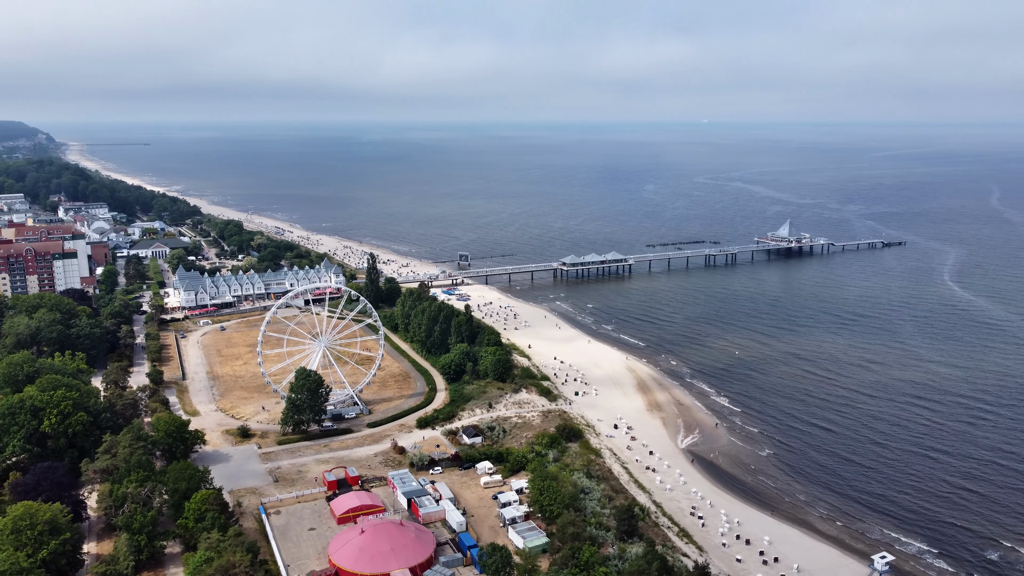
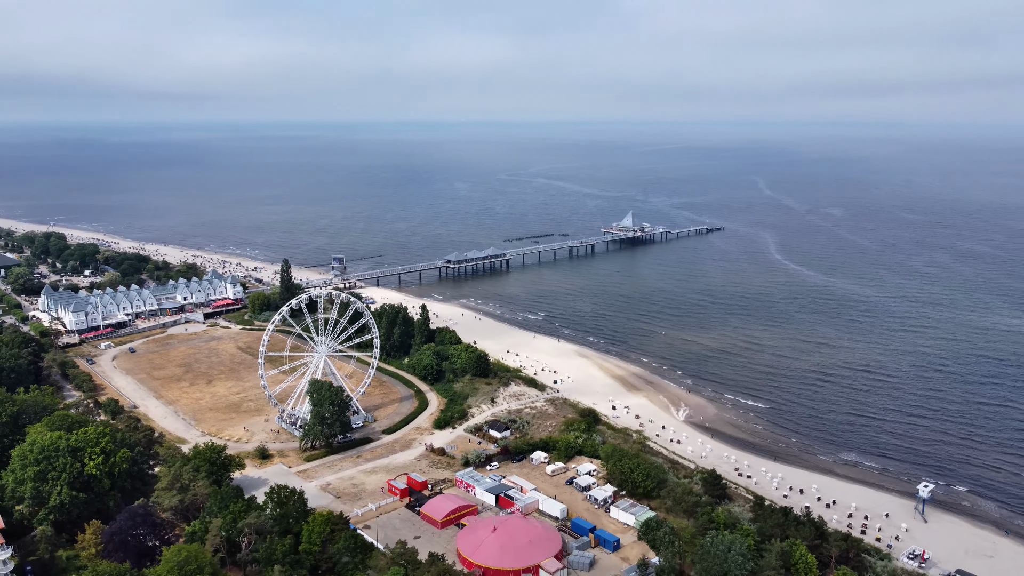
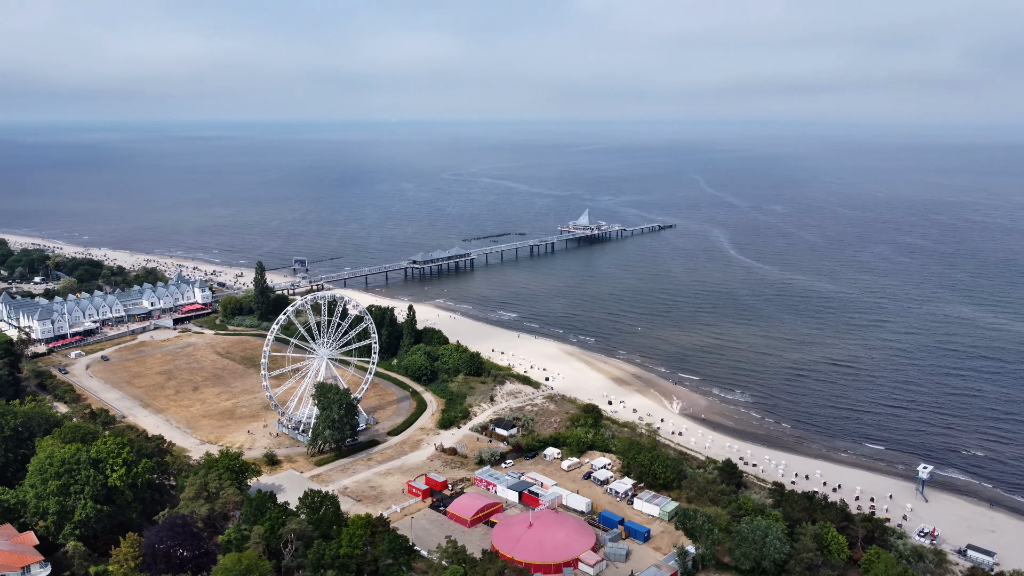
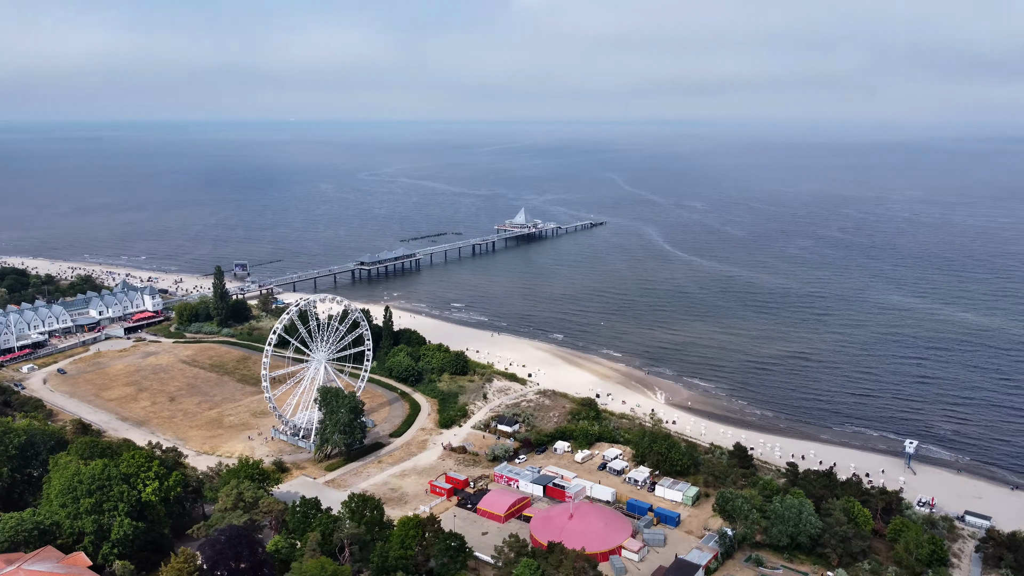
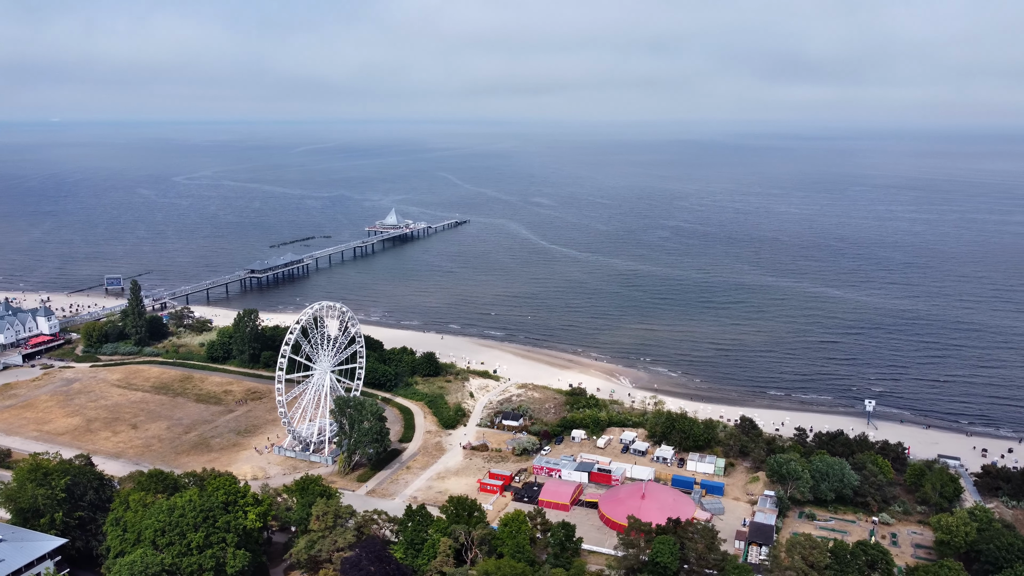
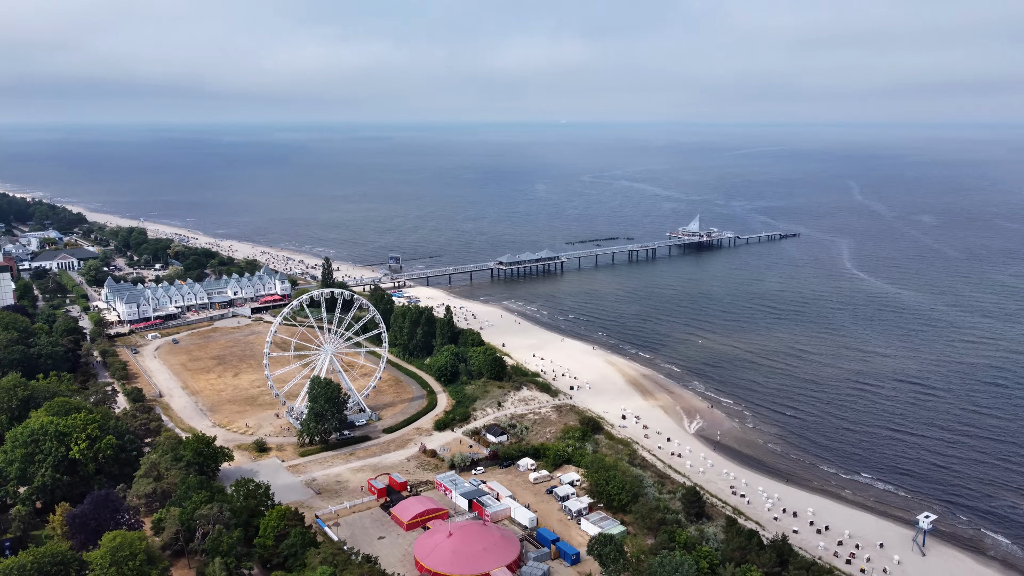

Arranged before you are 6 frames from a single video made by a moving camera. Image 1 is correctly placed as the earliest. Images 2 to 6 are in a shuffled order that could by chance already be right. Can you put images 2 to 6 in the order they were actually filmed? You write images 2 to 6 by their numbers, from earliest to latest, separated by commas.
6, 2, 3, 4, 5
